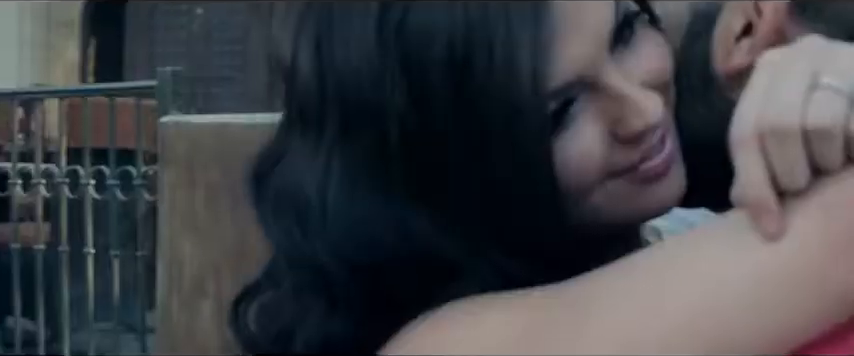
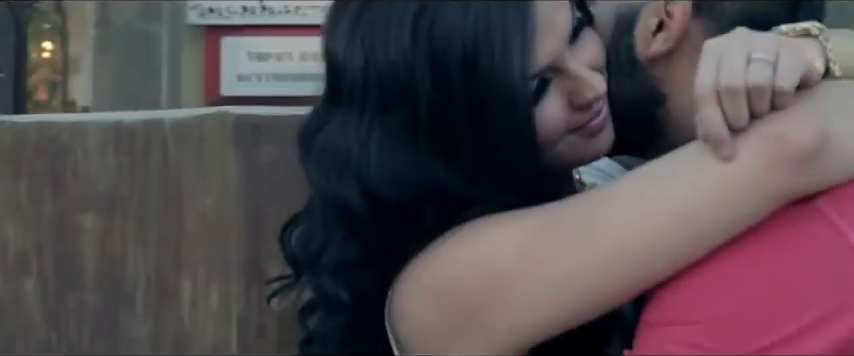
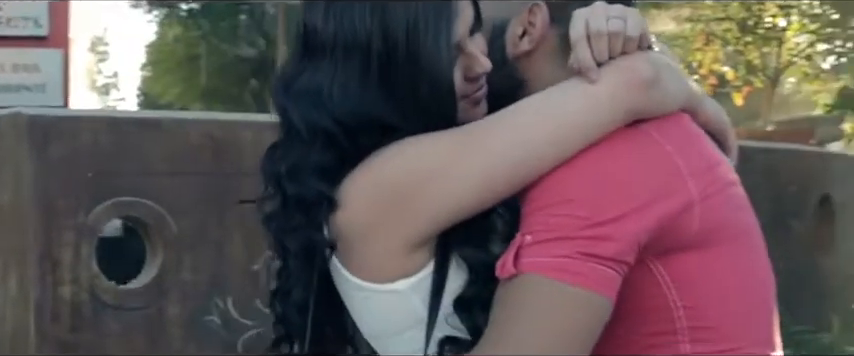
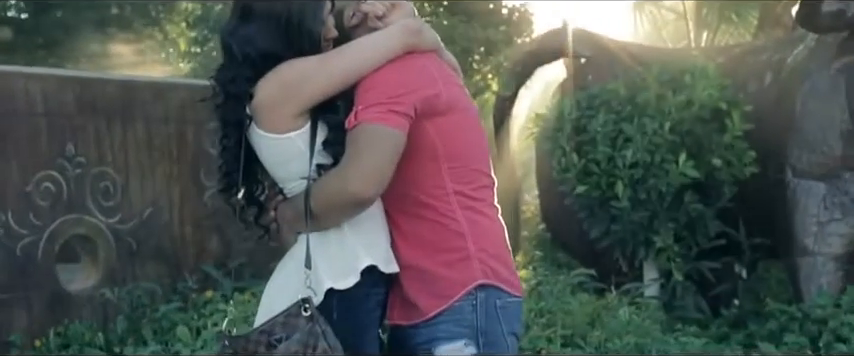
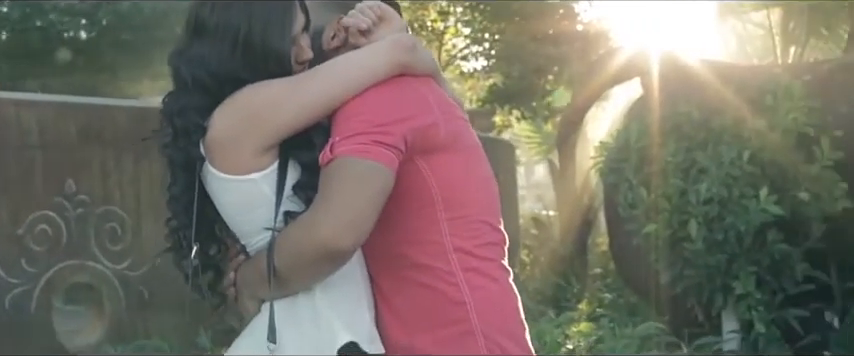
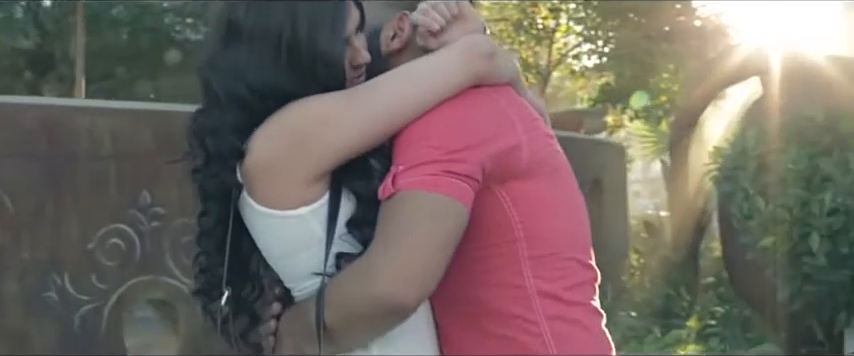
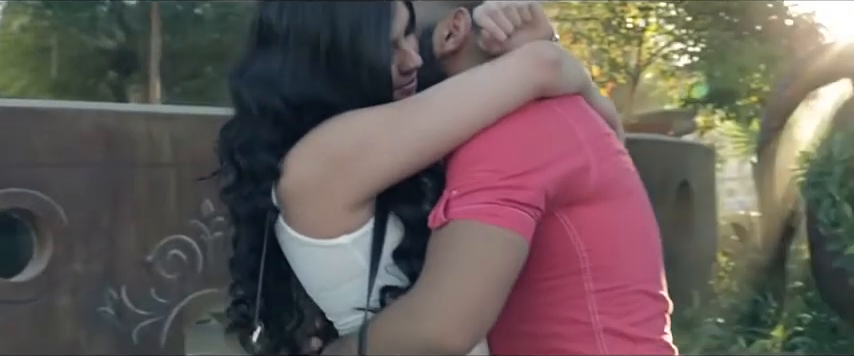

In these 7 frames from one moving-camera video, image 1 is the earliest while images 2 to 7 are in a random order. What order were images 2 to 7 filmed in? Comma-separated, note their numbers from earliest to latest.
2, 3, 7, 6, 5, 4
